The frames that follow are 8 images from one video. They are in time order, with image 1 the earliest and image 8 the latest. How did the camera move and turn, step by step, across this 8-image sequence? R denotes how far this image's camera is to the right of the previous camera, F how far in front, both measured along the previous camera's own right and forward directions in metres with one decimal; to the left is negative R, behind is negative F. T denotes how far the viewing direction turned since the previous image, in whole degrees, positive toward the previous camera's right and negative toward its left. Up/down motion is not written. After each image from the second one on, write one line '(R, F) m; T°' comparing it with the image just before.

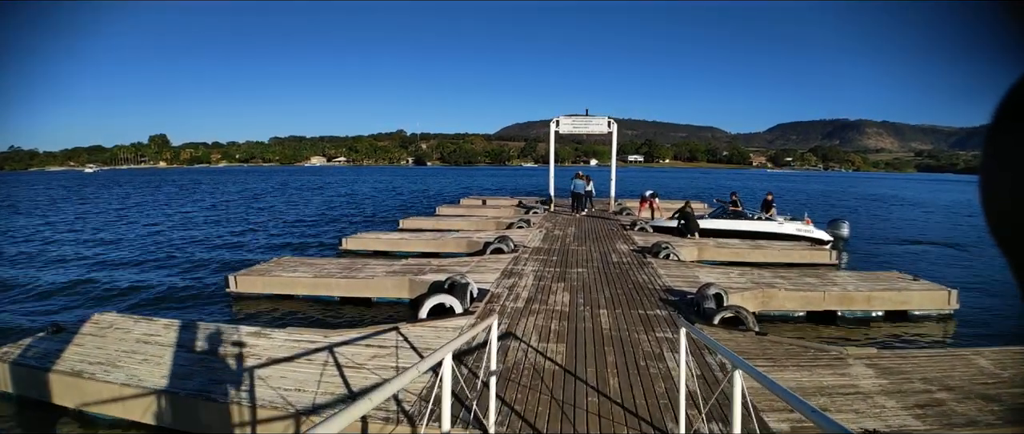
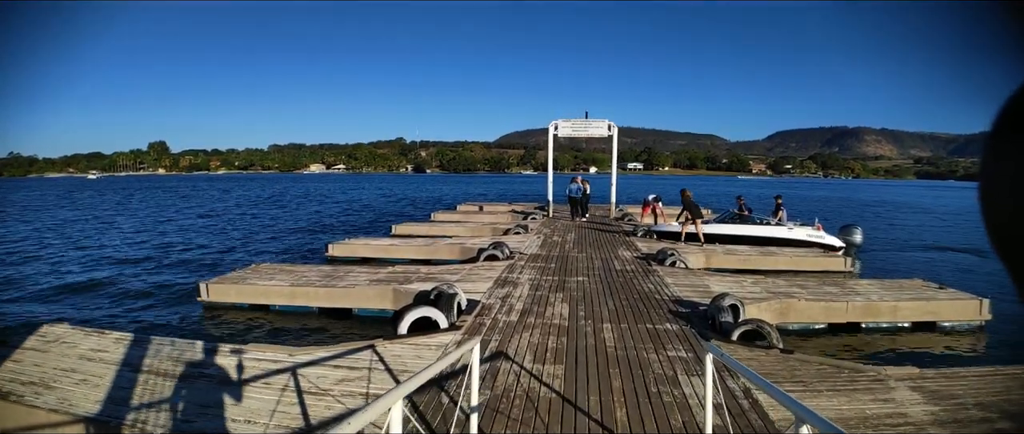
(+0.1, +0.6) m; 0°
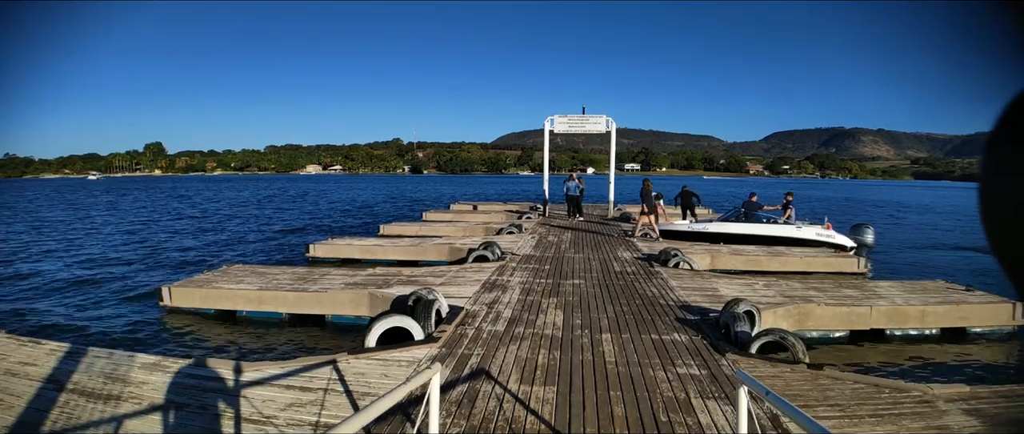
(+0.1, +0.7) m; 0°
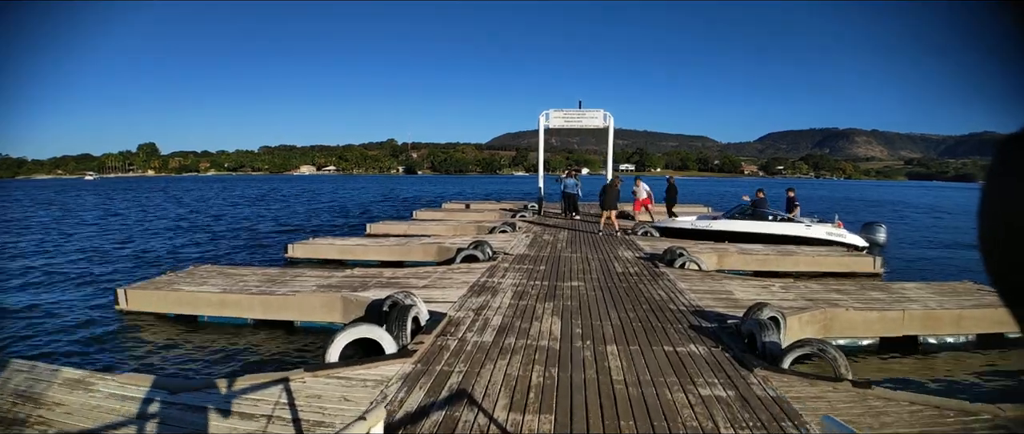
(0.0, +0.7) m; +1°
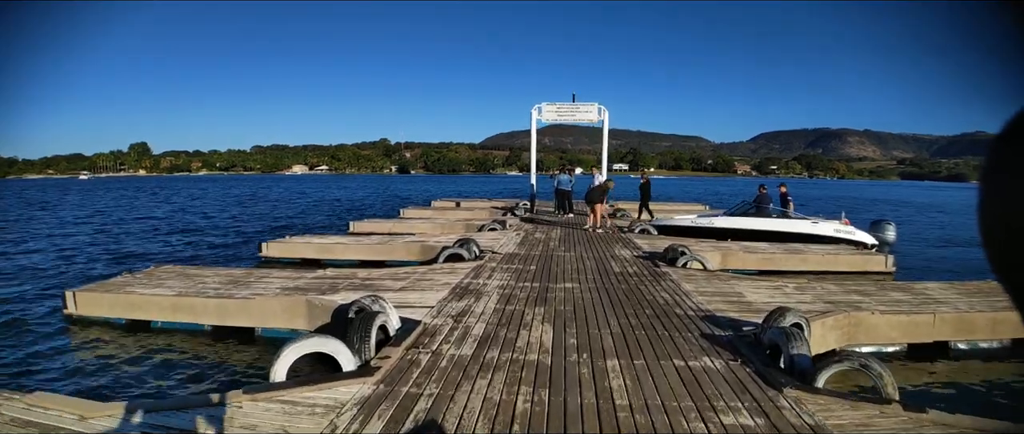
(+0.1, +0.6) m; +1°
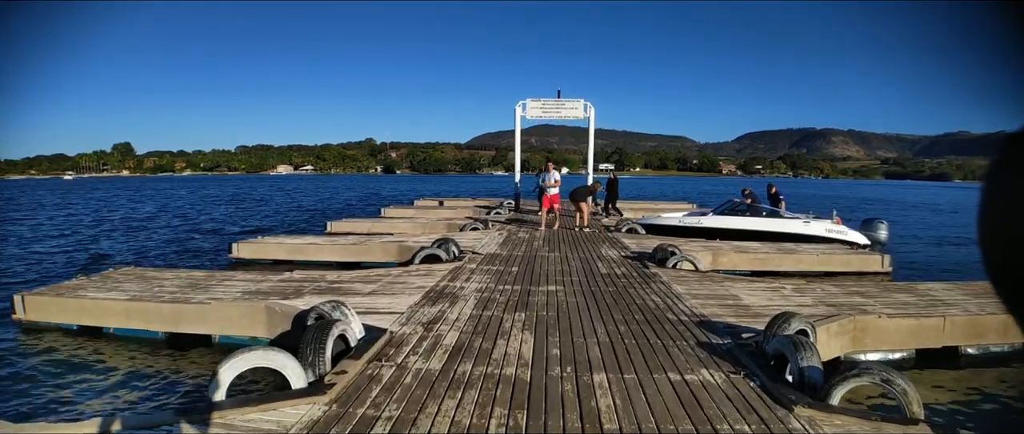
(+0.1, +0.4) m; +1°
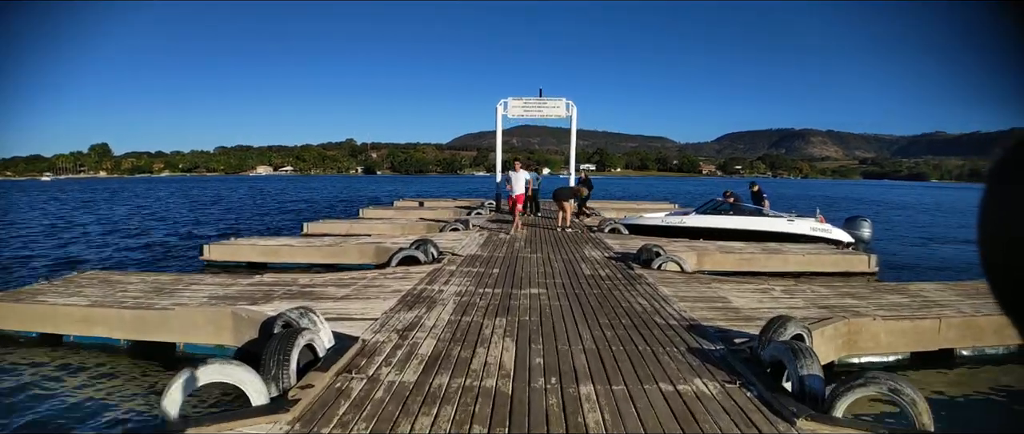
(0.0, +0.2) m; +2°
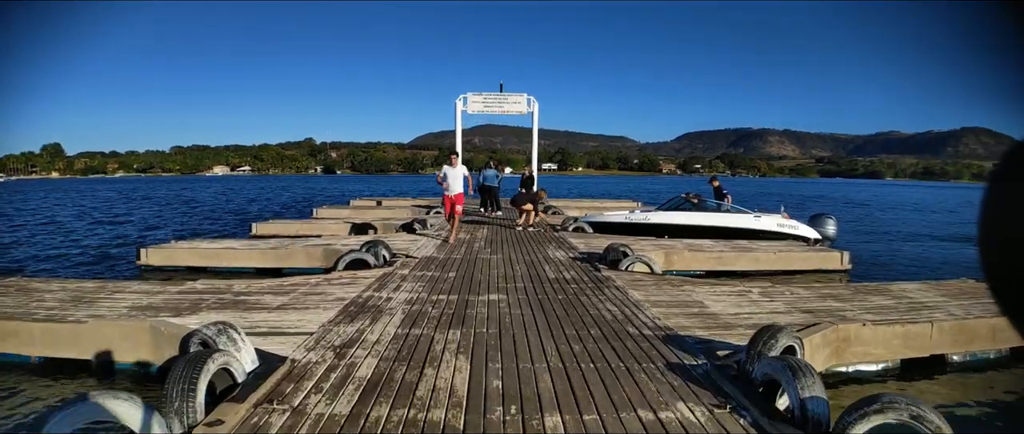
(+0.1, +0.5) m; +3°
